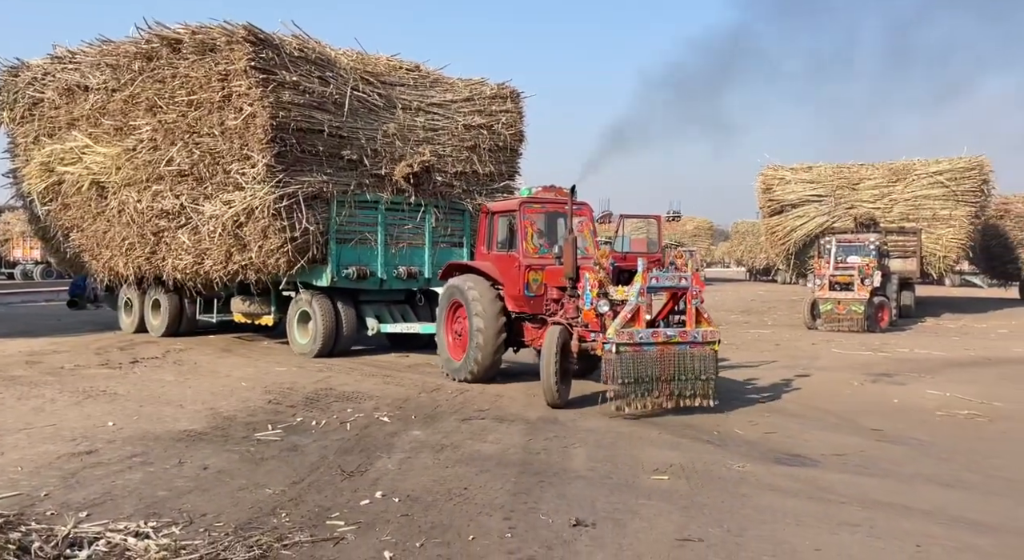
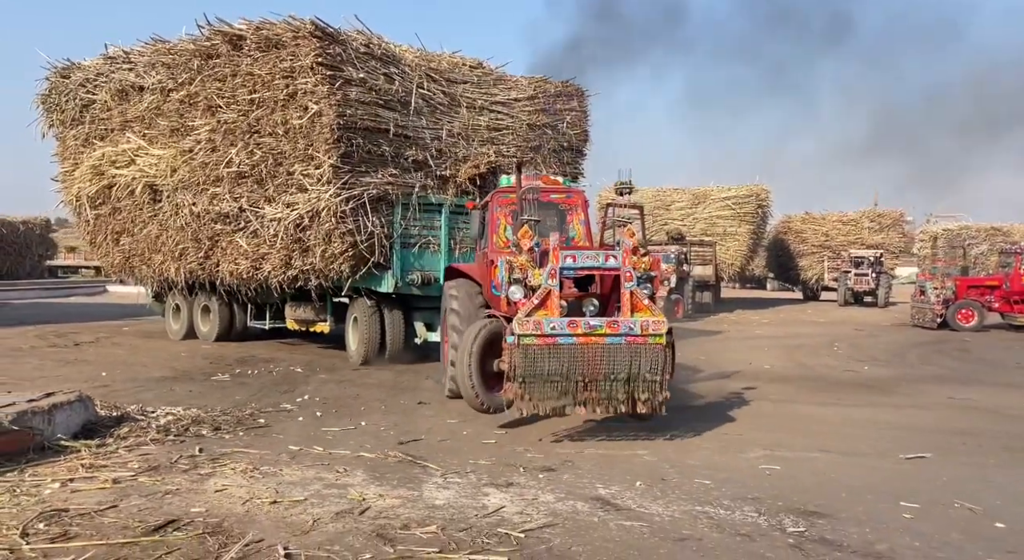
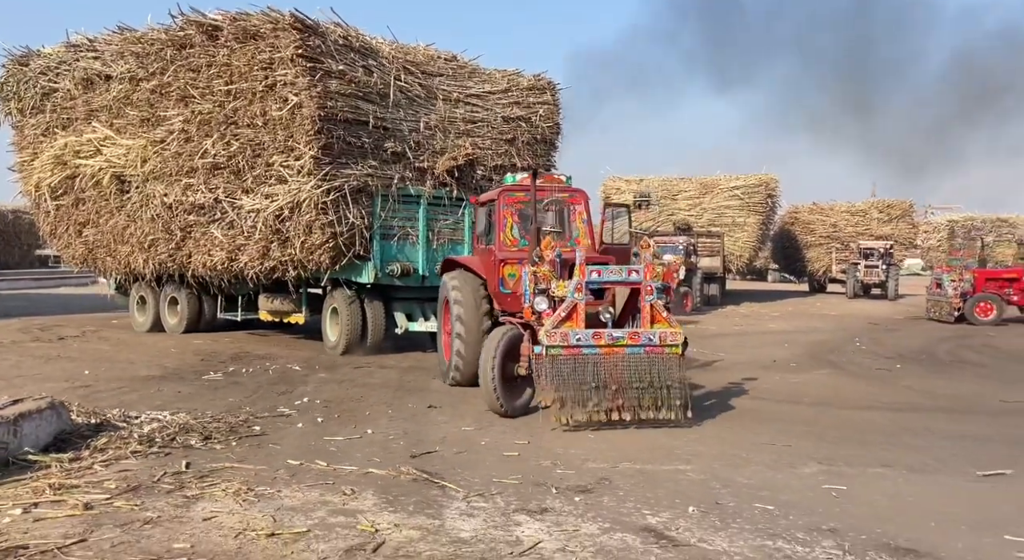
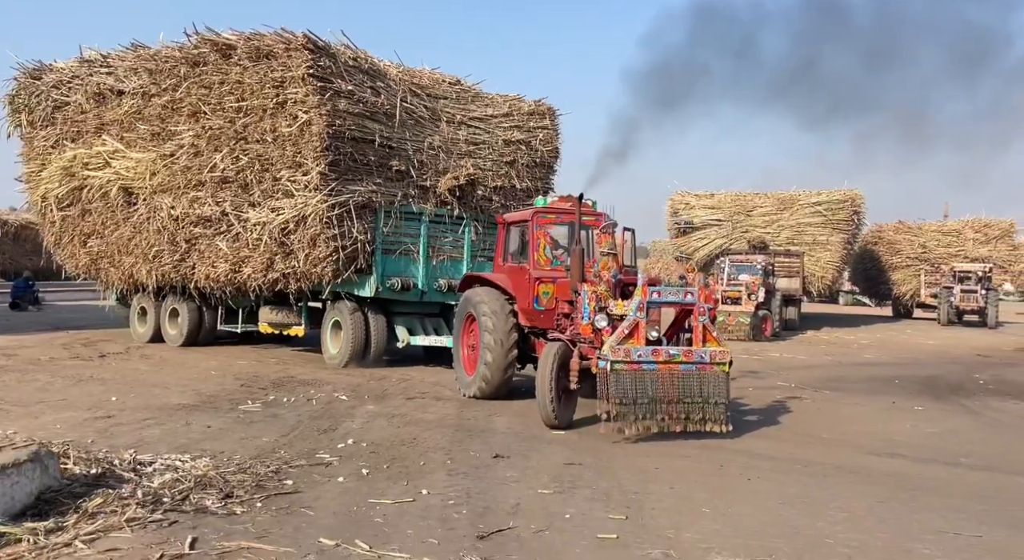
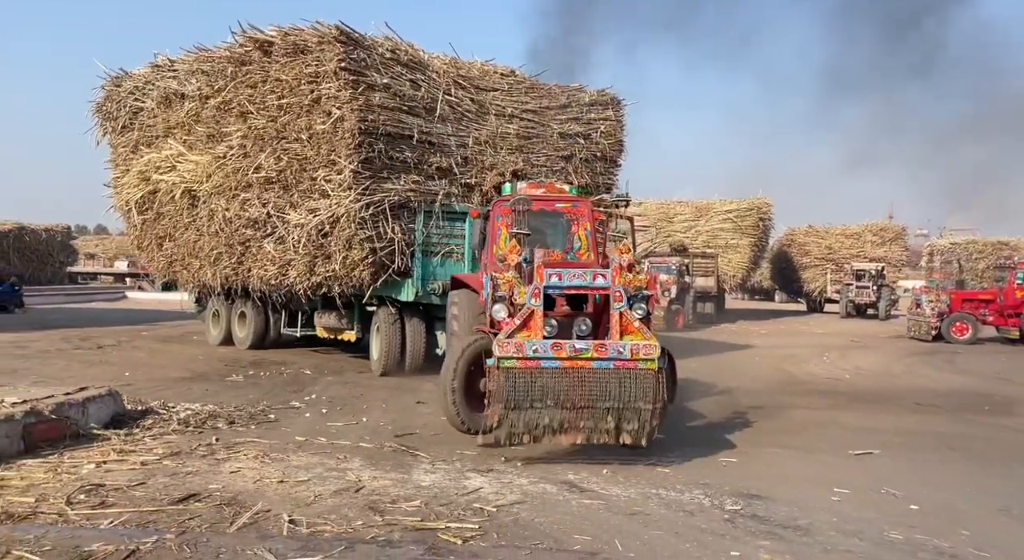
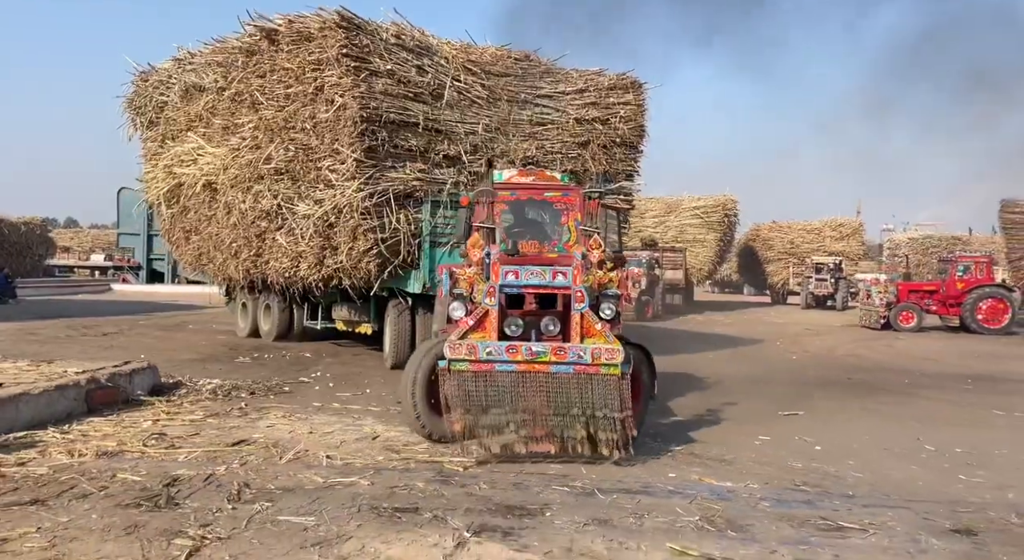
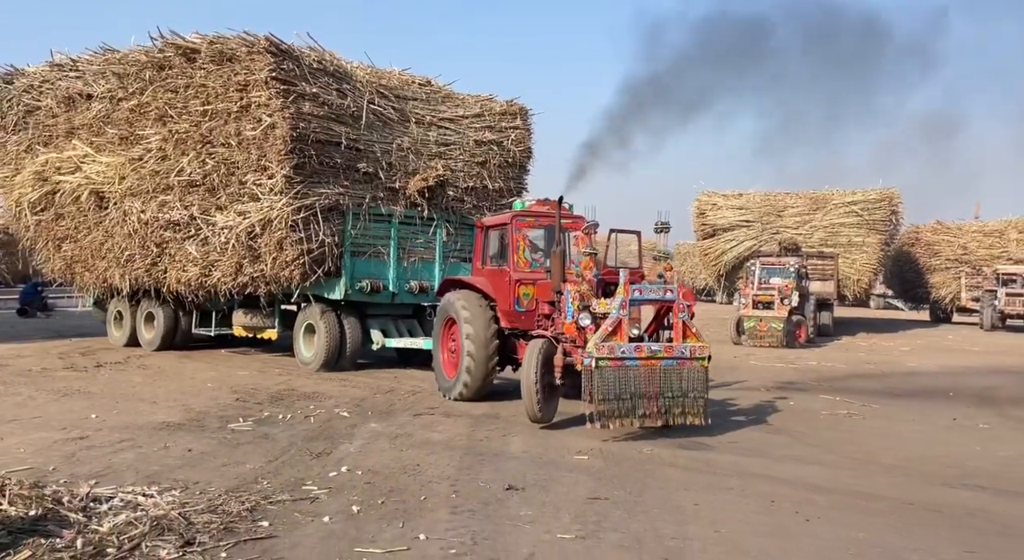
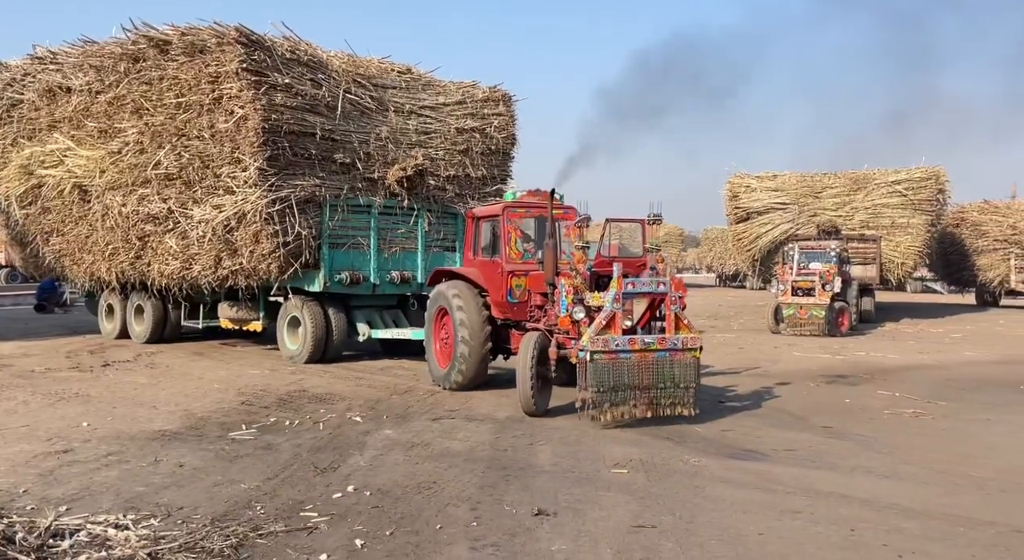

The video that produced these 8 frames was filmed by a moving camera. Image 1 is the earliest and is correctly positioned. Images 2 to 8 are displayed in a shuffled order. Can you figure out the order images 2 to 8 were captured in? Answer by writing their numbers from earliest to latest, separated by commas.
8, 7, 4, 3, 2, 5, 6
